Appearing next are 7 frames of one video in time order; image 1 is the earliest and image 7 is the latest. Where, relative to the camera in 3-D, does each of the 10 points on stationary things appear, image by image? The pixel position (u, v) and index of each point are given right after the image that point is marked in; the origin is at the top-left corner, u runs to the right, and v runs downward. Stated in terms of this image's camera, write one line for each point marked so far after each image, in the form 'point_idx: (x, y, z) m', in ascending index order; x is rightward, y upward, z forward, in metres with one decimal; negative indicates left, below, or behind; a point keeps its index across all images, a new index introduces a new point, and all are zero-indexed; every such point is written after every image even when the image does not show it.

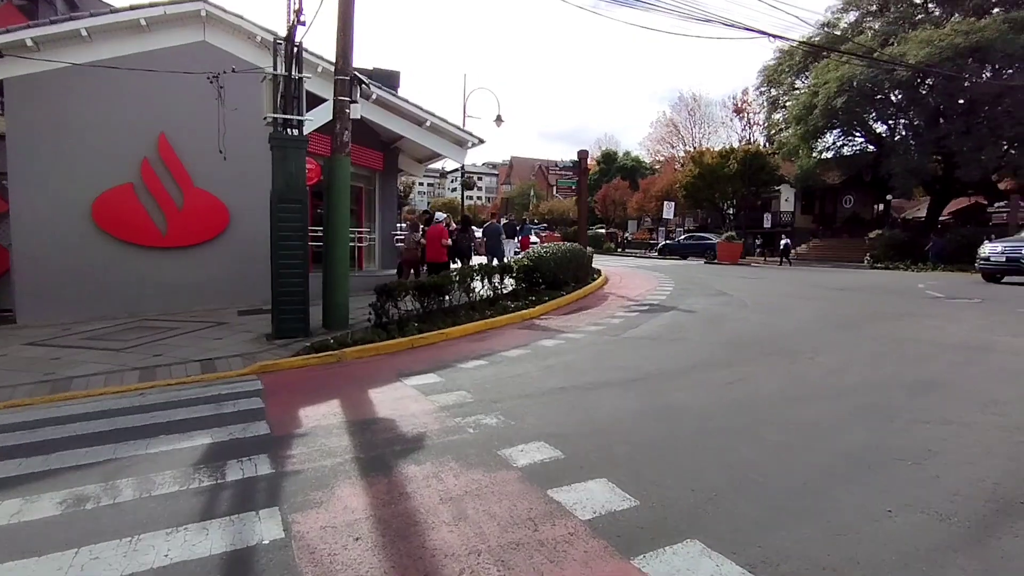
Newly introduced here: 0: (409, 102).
0: (-2.3, +4.1, +13.4) m
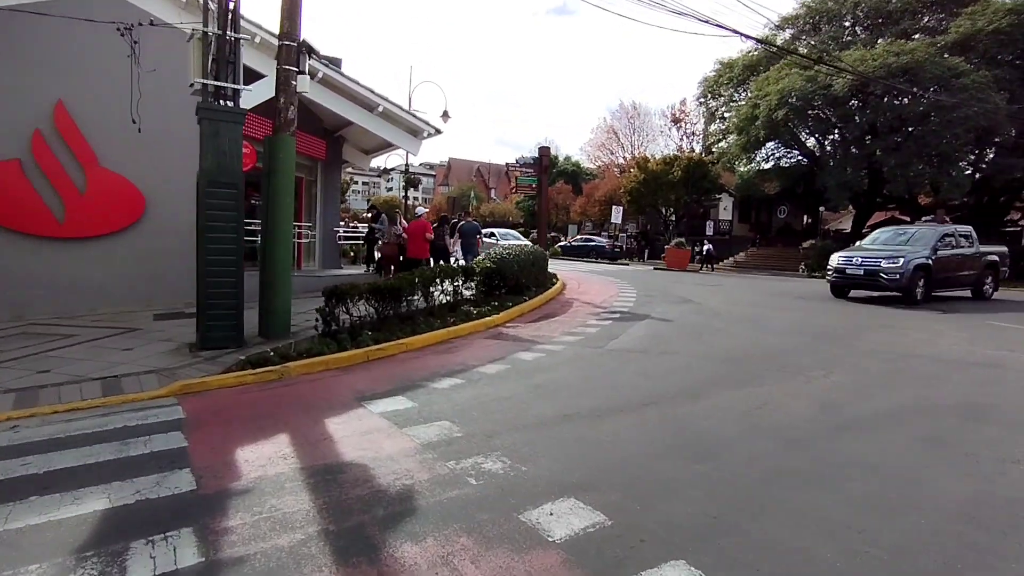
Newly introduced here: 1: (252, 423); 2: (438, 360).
0: (-3.0, +4.0, +11.9) m
1: (-2.2, -1.1, +5.1) m
2: (-0.9, -0.9, +7.6) m
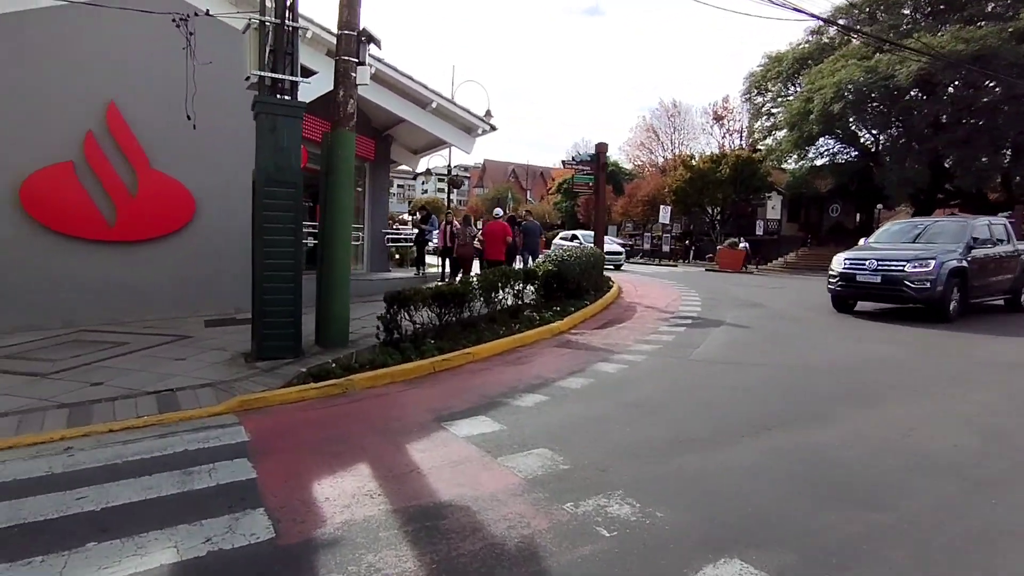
0: (-1.9, +3.9, +11.4) m
1: (-1.4, -1.2, +4.5) m
2: (0.0, -1.0, +7.0) m
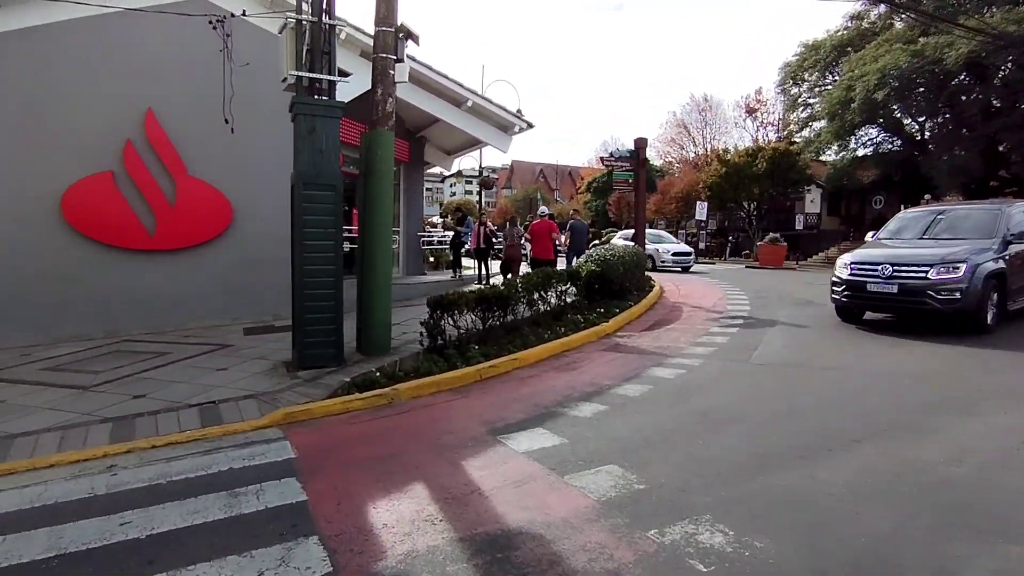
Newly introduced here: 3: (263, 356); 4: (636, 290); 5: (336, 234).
0: (-1.2, +3.9, +11.2) m
1: (-0.9, -1.2, +4.2) m
2: (+0.6, -1.0, +6.6) m
3: (-3.1, -0.9, +7.6) m
4: (+2.6, 0.0, +12.5) m
5: (-2.0, +0.6, +6.9) m
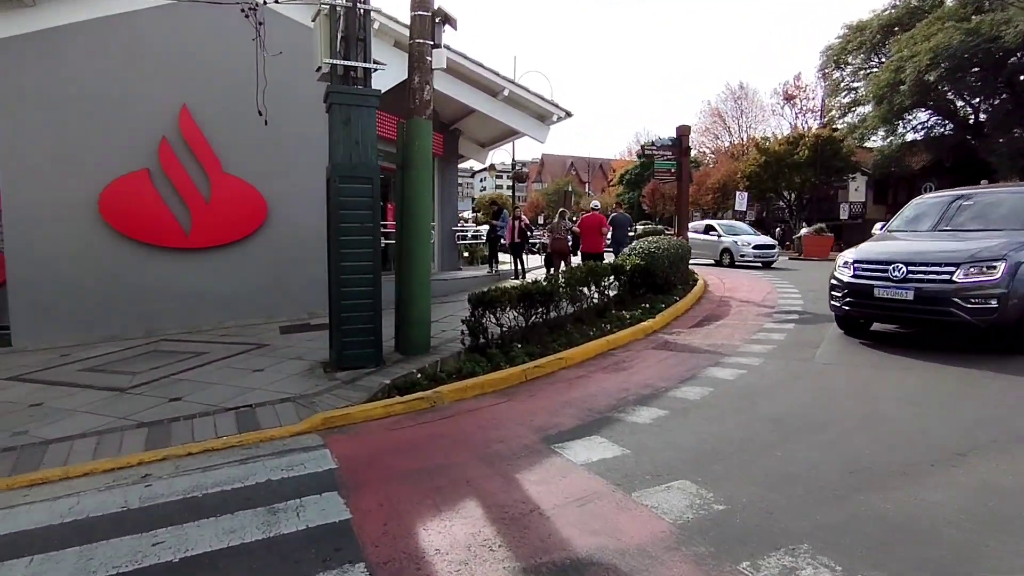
0: (-0.5, +3.9, +10.8) m
1: (-0.6, -1.2, +3.9) m
2: (+1.0, -0.9, +6.2) m
3: (-2.6, -0.8, +7.3) m
4: (+3.4, +0.1, +12.0) m
5: (-1.5, +0.7, +6.6) m
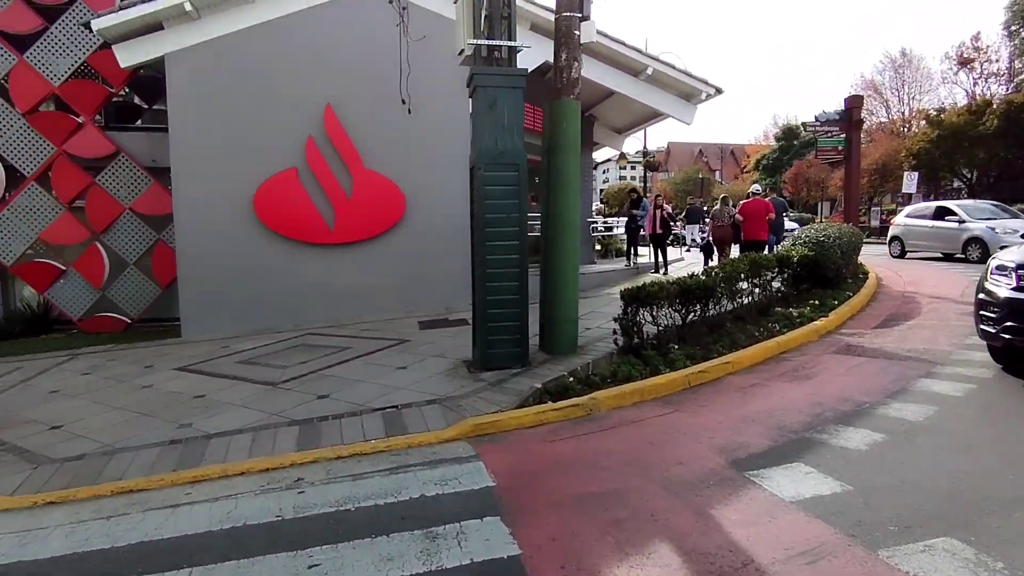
0: (+1.9, +4.0, +10.0) m
1: (+0.5, -1.2, +3.3) m
2: (+2.5, -0.9, +5.3) m
3: (-0.8, -0.8, +7.1) m
4: (+5.9, +0.2, +10.5) m
5: (+0.1, +0.7, +6.2) m
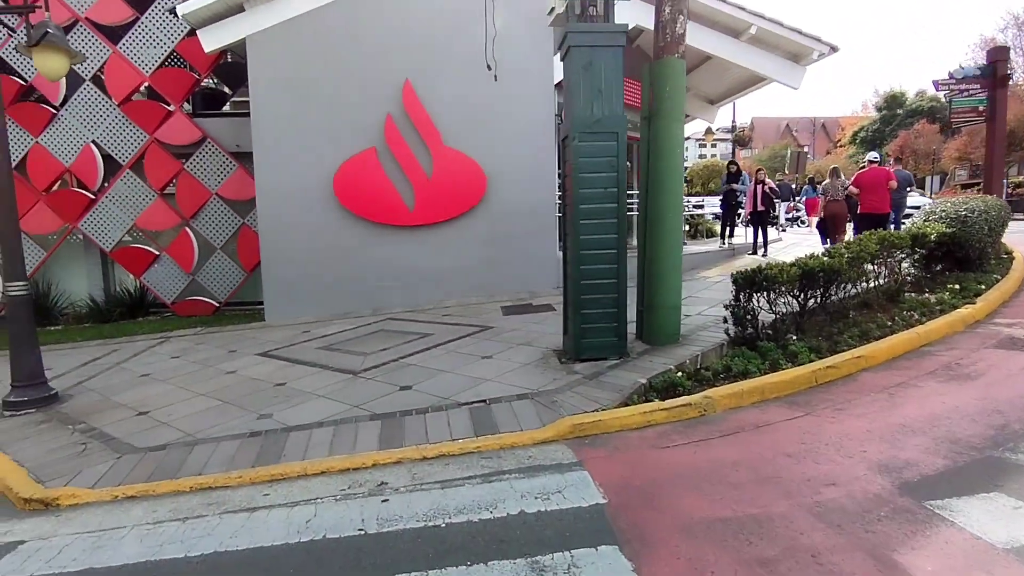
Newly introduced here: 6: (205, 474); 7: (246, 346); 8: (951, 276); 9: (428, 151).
0: (+3.2, +4.3, +9.0) m
1: (+1.0, -1.1, +2.7) m
2: (+3.3, -0.8, +4.4) m
3: (+0.2, -0.6, +6.6) m
4: (+7.3, +0.4, +9.1) m
5: (+1.0, +0.9, +5.5) m
6: (-2.0, -1.2, +4.0) m
7: (-3.6, -0.8, +8.1) m
8: (+5.8, +0.2, +8.1) m
9: (-1.4, +2.2, +9.7) m
